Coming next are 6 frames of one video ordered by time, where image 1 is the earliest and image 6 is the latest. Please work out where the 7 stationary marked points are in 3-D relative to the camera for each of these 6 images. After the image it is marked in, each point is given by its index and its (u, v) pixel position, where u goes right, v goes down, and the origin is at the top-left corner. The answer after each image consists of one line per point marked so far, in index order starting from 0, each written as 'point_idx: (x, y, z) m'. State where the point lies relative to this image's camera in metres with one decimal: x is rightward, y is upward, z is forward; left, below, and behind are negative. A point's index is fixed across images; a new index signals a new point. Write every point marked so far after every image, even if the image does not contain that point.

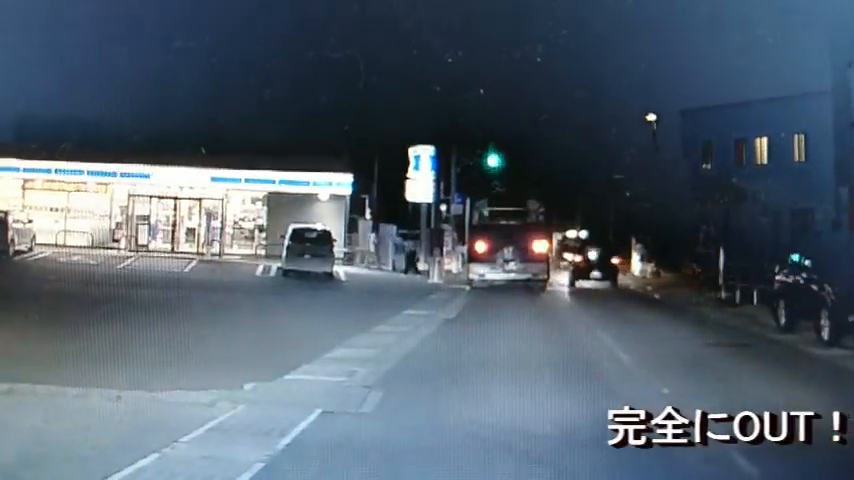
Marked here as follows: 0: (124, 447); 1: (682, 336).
0: (-2.2, -1.5, +7.3) m
1: (+4.1, -1.5, +16.0) m
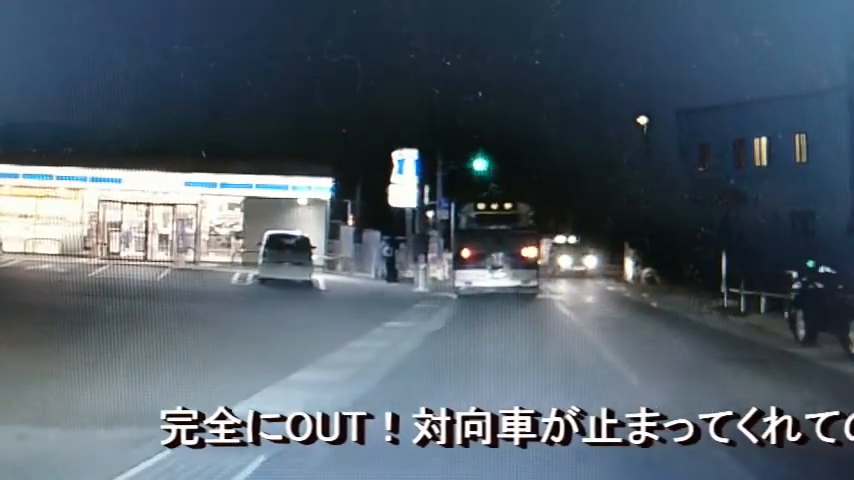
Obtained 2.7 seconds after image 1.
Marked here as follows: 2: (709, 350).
0: (-2.3, -1.5, +6.8) m
1: (+3.9, -1.5, +15.5) m
2: (+4.1, -1.6, +14.8) m
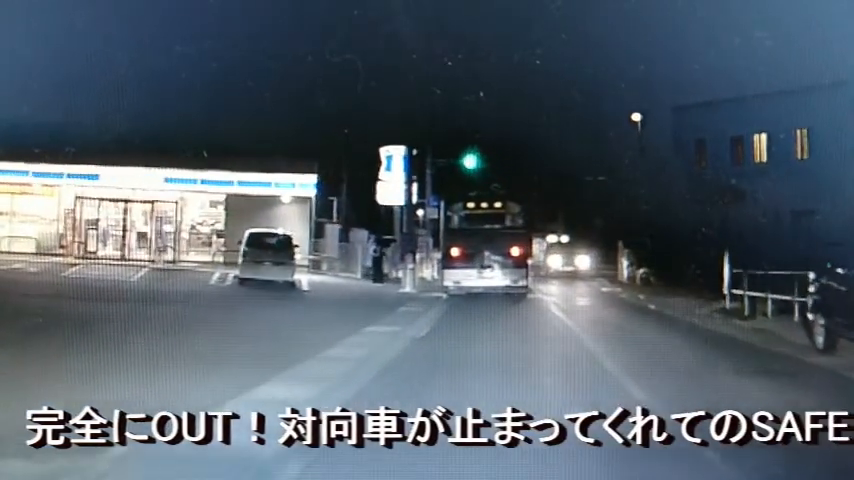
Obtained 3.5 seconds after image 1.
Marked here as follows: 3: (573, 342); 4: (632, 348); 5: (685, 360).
0: (-2.4, -1.5, +6.4) m
1: (+3.7, -1.5, +15.1) m
2: (+4.0, -1.6, +14.4) m
3: (+2.1, -1.5, +15.6) m
4: (+2.9, -1.5, +14.7) m
5: (+3.4, -1.6, +13.6) m
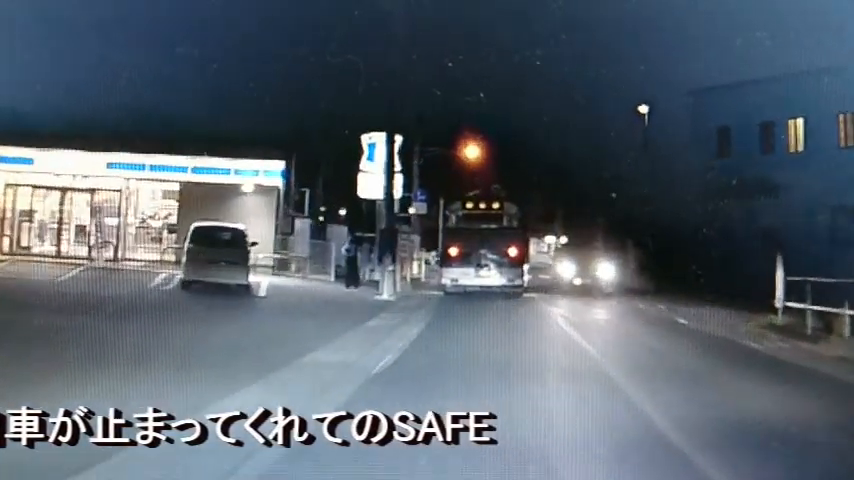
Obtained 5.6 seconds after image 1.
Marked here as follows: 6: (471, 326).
0: (-2.6, -1.5, +4.8) m
1: (+3.6, -1.6, +13.5) m
2: (+3.8, -1.6, +12.8) m
3: (+1.9, -1.5, +14.1) m
4: (+2.7, -1.5, +13.1) m
5: (+3.2, -1.6, +12.0) m
6: (+0.7, -1.4, +16.9) m
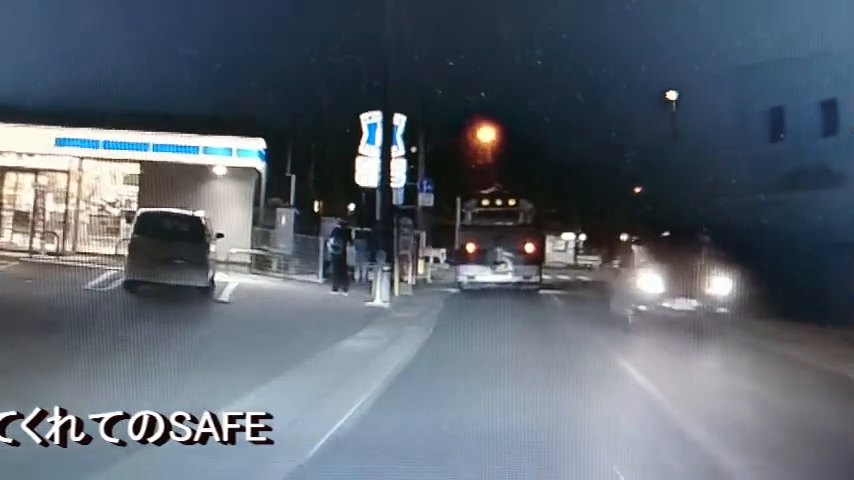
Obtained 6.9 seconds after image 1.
0: (-2.5, -1.4, +3.2) m
1: (+3.6, -1.6, +12.0) m
2: (+3.8, -1.6, +11.3) m
3: (+1.9, -1.5, +12.5) m
4: (+2.8, -1.5, +11.6) m
5: (+3.2, -1.6, +10.5) m
6: (+0.8, -1.4, +15.4) m
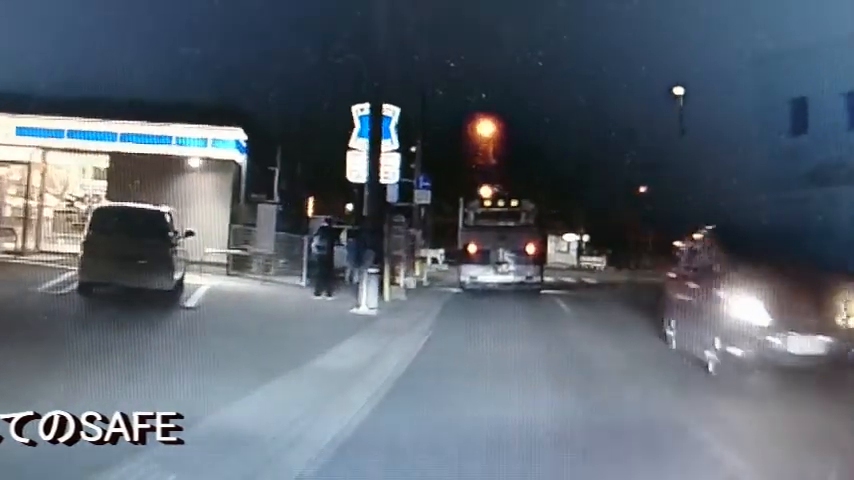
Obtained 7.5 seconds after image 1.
0: (-2.6, -1.4, +2.5) m
1: (+3.5, -1.6, +11.3) m
2: (+3.7, -1.6, +10.6) m
3: (+1.9, -1.5, +11.8) m
4: (+2.7, -1.5, +10.9) m
5: (+3.2, -1.6, +9.8) m
6: (+0.7, -1.4, +14.7) m
